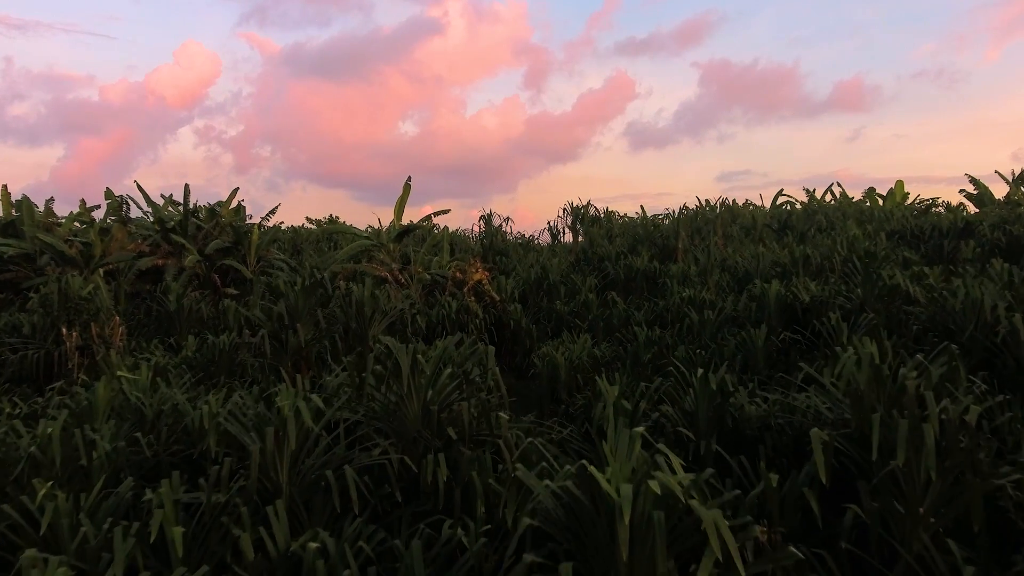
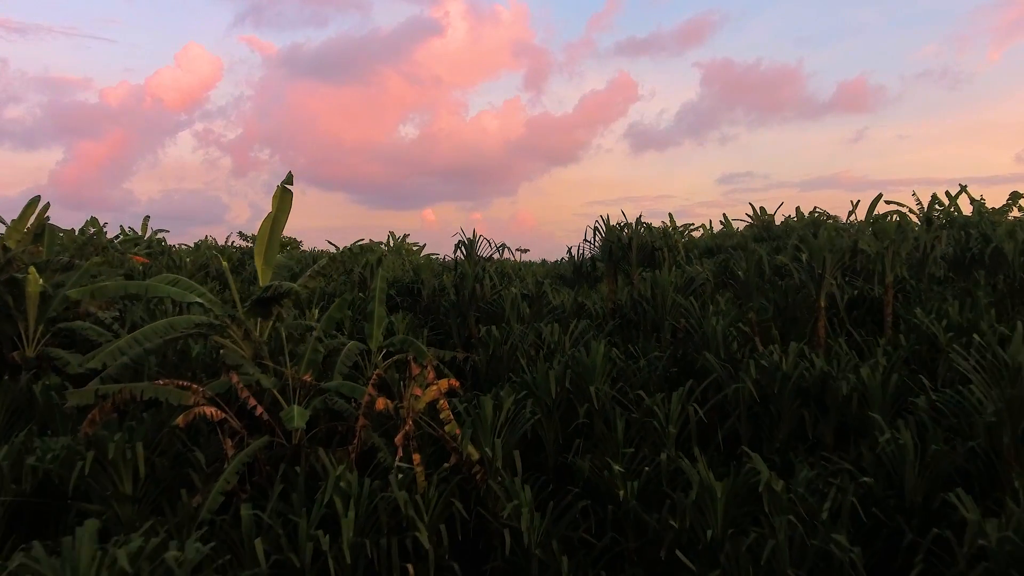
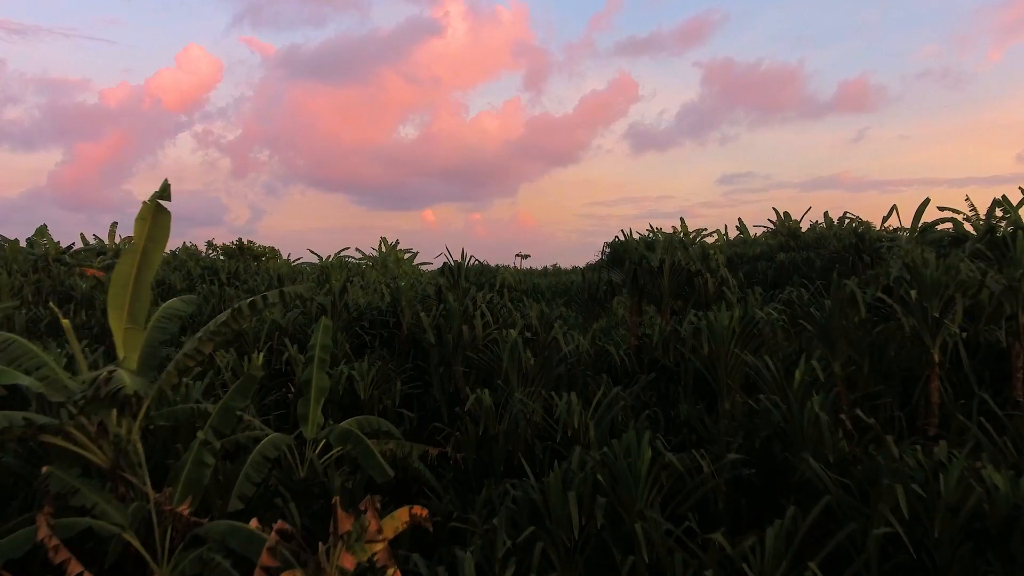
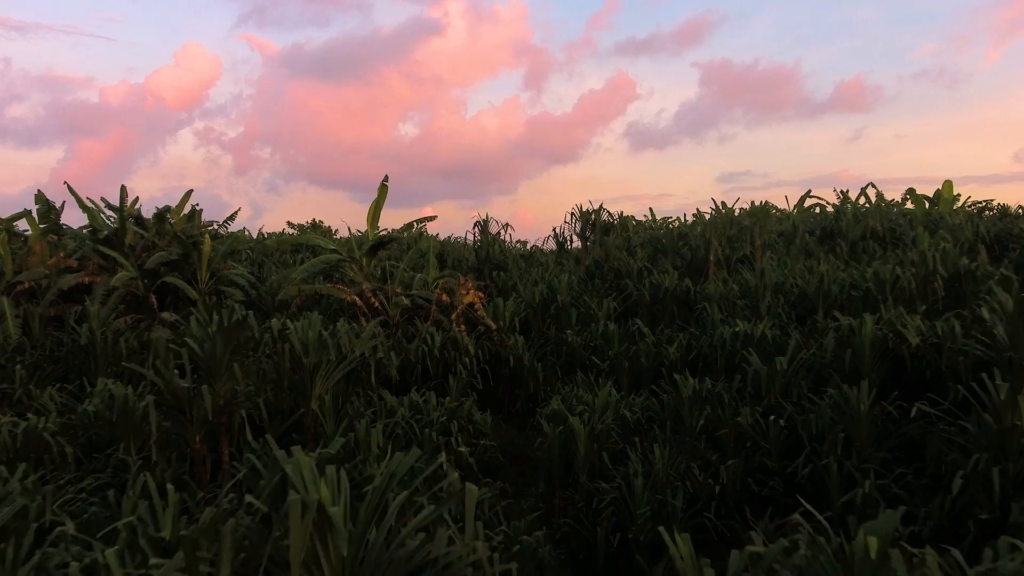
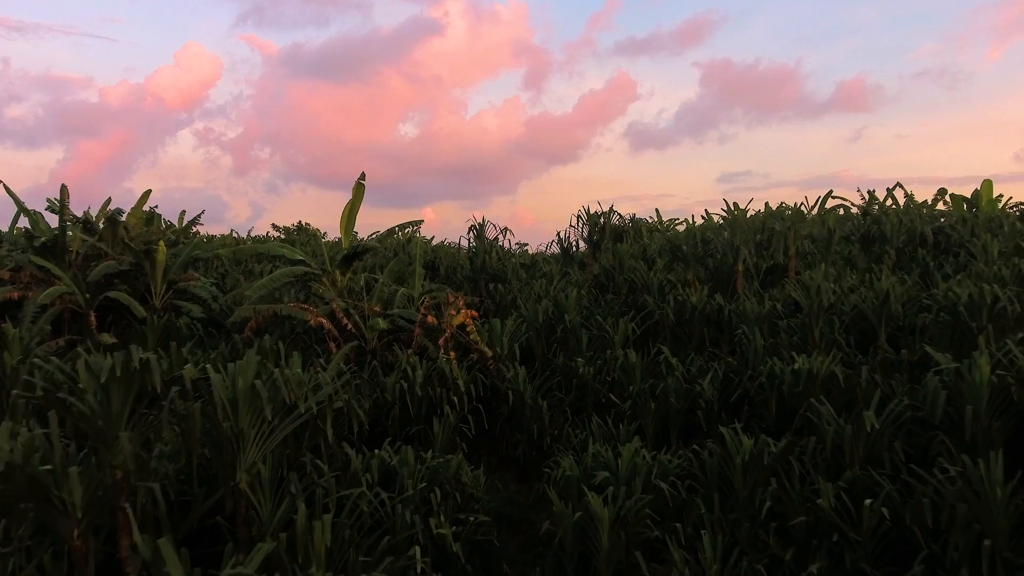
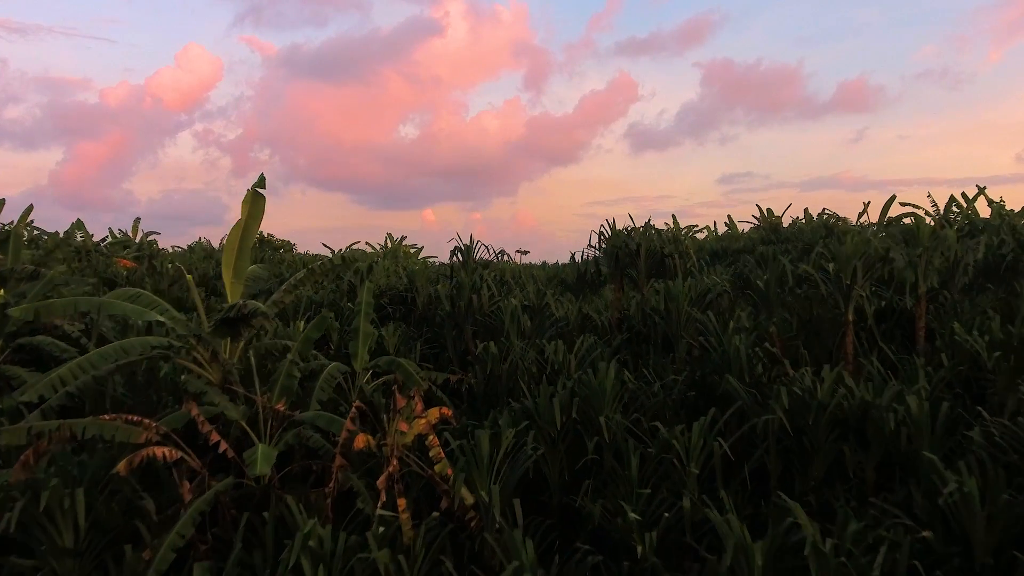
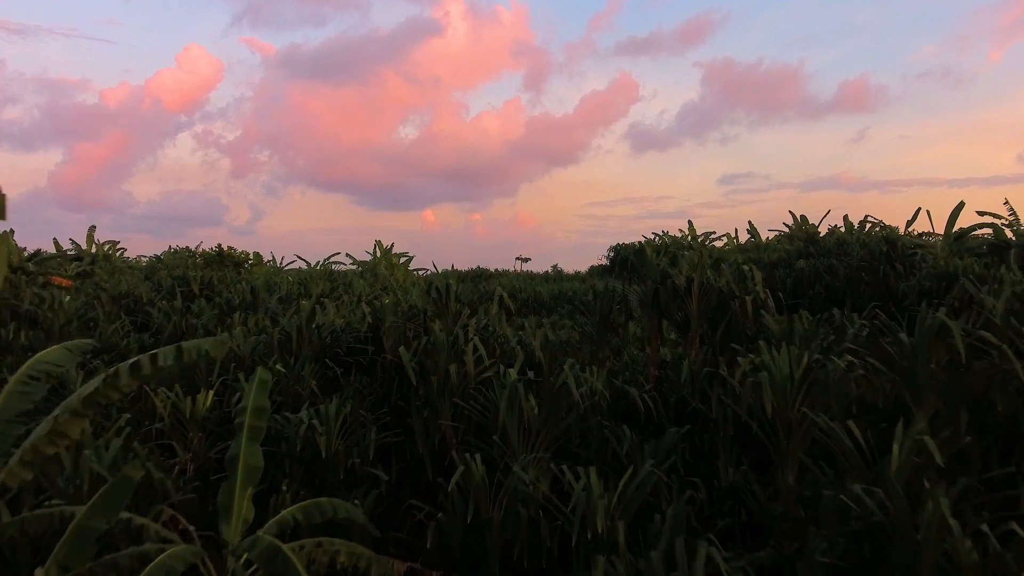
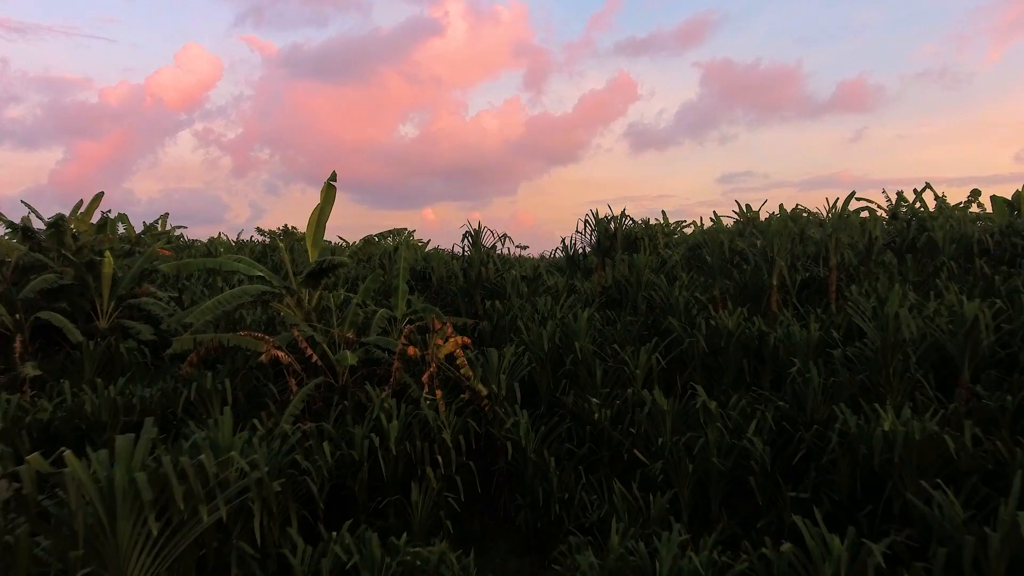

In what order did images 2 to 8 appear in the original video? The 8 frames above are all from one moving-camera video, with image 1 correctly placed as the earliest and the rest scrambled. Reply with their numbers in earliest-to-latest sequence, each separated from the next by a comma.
4, 5, 8, 2, 6, 3, 7
